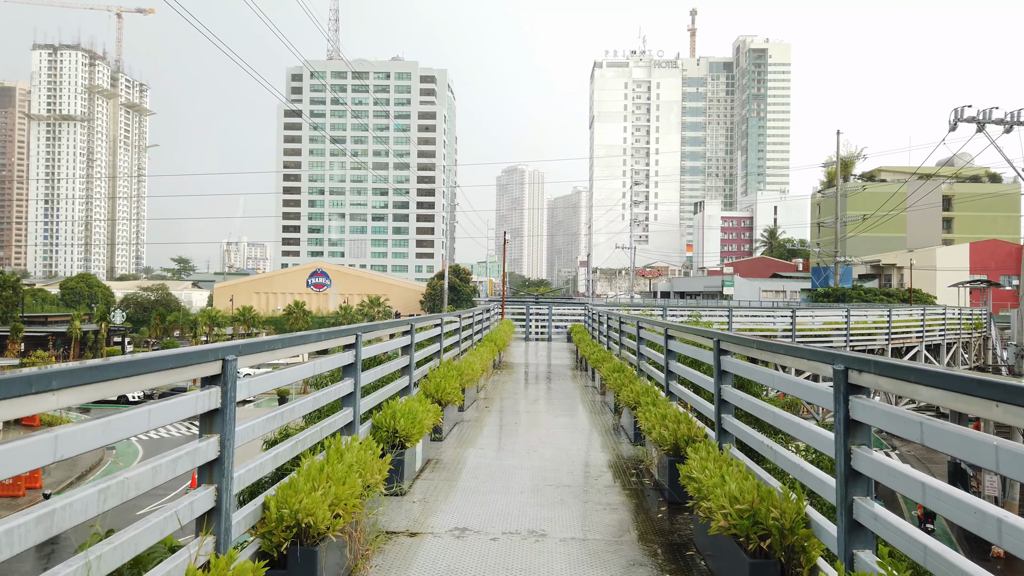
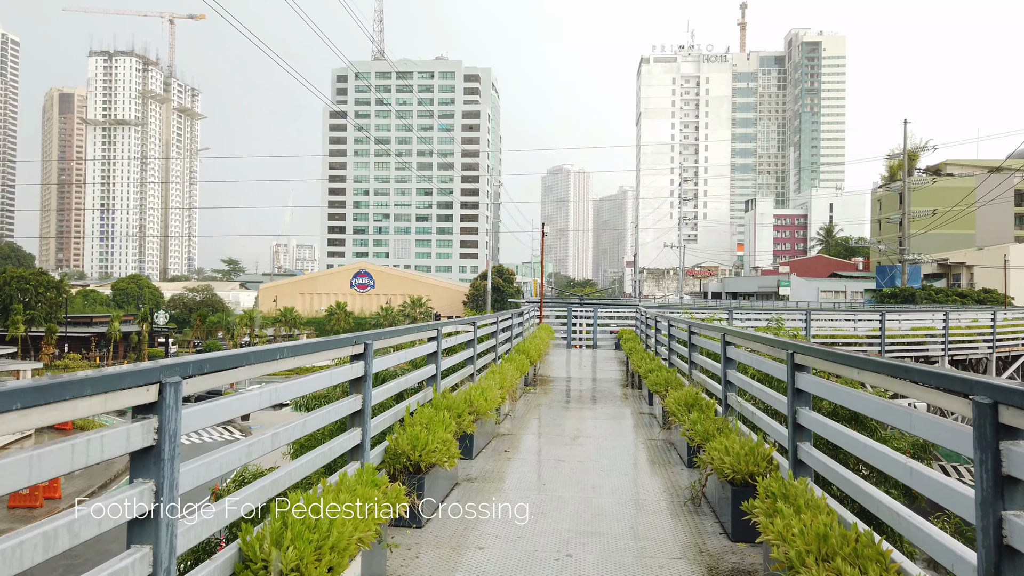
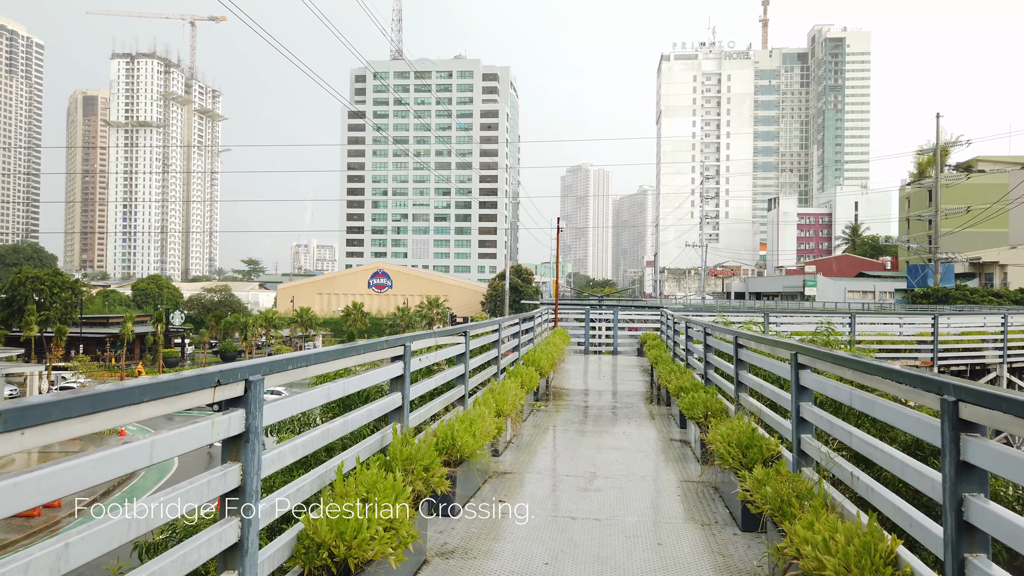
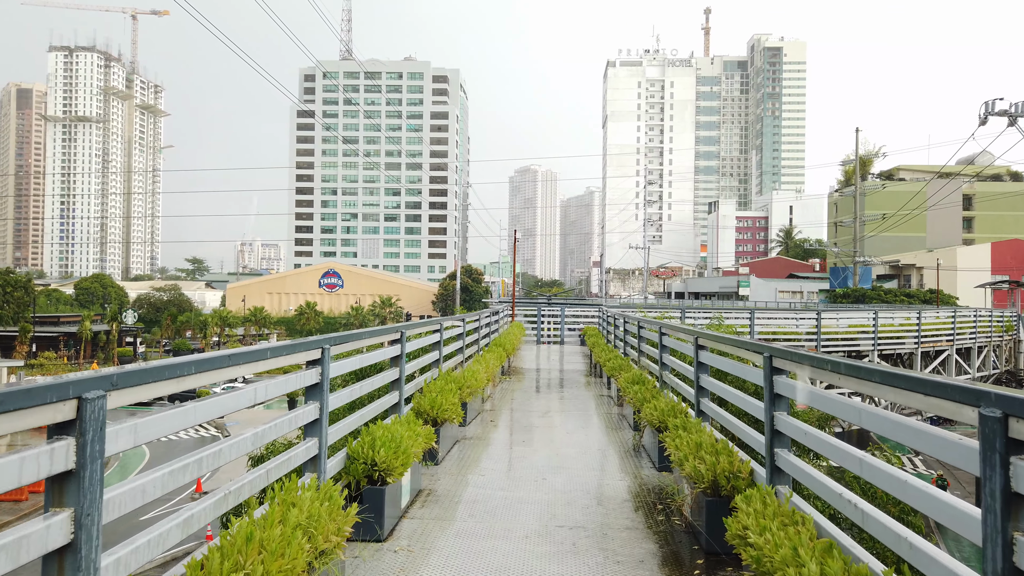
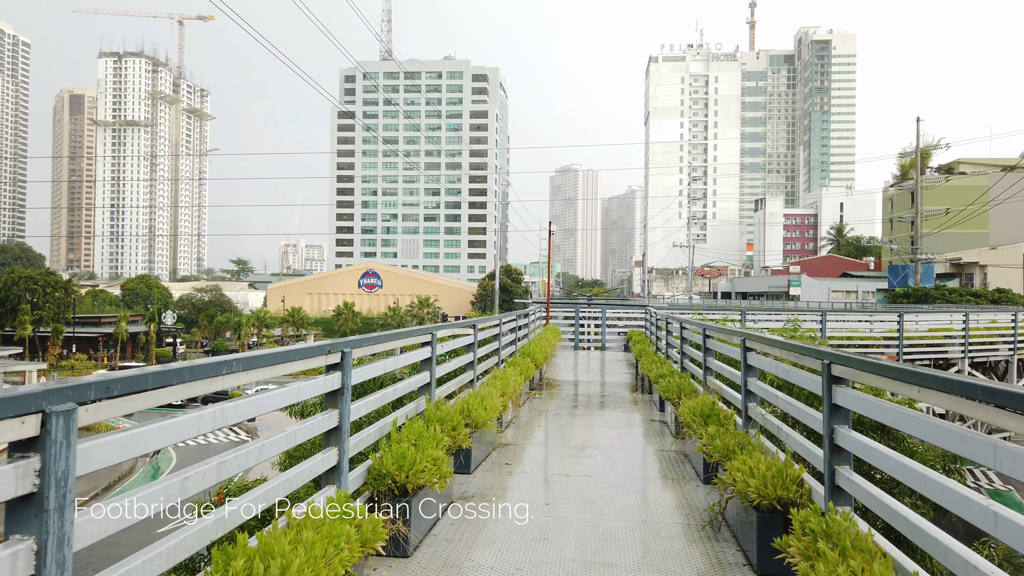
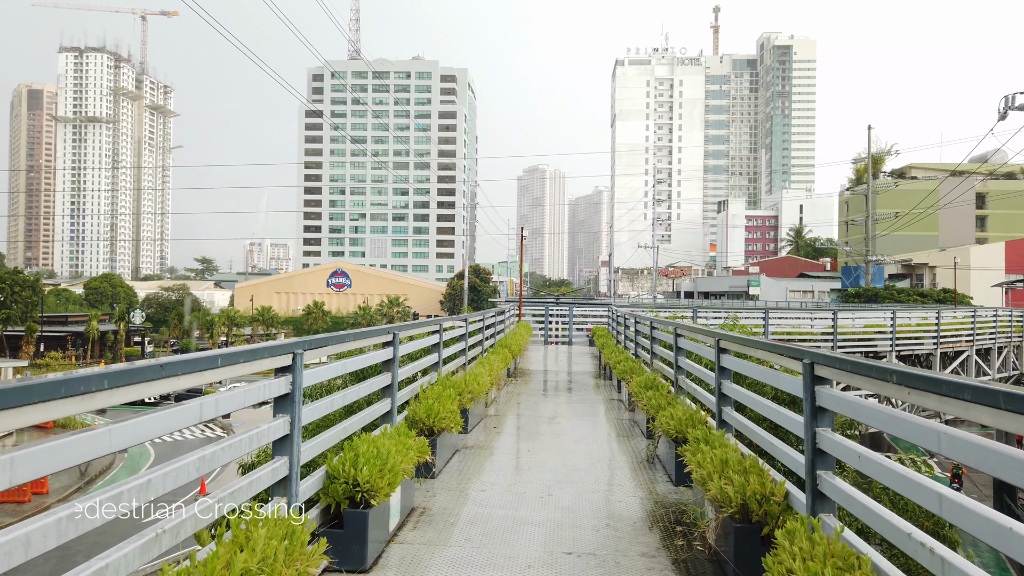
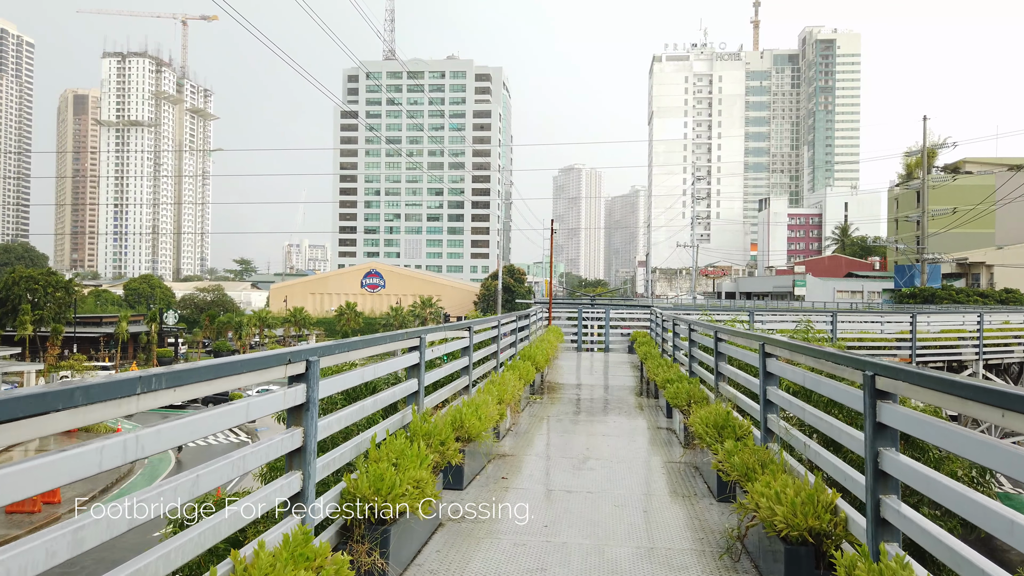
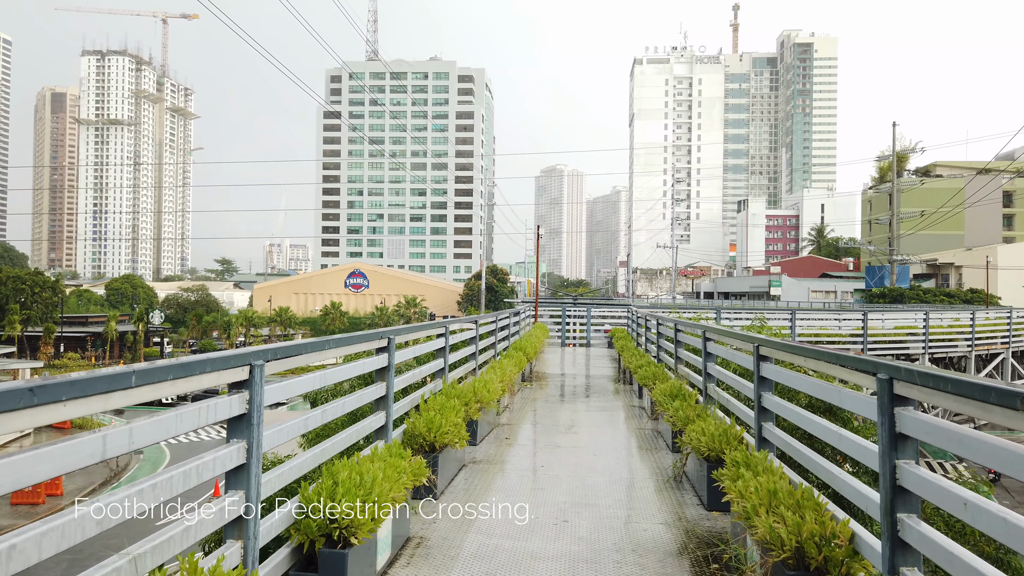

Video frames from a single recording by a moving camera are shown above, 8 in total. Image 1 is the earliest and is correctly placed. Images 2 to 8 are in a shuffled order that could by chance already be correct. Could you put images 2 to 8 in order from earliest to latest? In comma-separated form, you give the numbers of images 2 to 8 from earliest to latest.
4, 6, 8, 2, 5, 7, 3
